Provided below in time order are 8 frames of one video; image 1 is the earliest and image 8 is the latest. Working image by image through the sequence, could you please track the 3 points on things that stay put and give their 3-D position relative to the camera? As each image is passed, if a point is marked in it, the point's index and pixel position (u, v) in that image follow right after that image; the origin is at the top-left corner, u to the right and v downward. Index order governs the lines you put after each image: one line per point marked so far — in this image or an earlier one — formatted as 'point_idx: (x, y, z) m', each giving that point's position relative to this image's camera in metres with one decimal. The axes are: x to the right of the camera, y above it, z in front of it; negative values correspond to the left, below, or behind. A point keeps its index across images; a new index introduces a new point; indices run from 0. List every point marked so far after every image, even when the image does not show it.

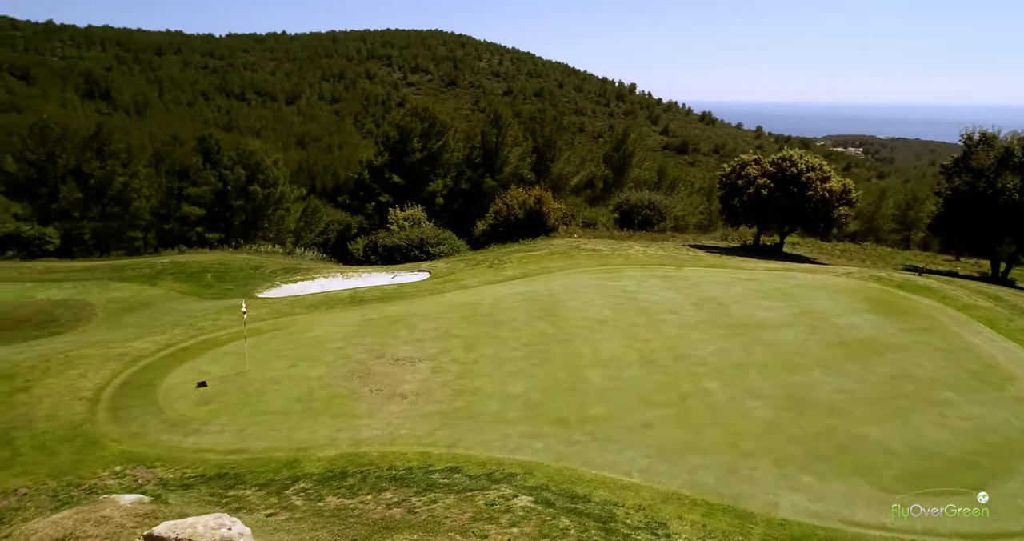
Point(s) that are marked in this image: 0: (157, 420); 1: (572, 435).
0: (-6.9, -2.8, +13.7) m
1: (+1.0, -2.8, +12.3) m
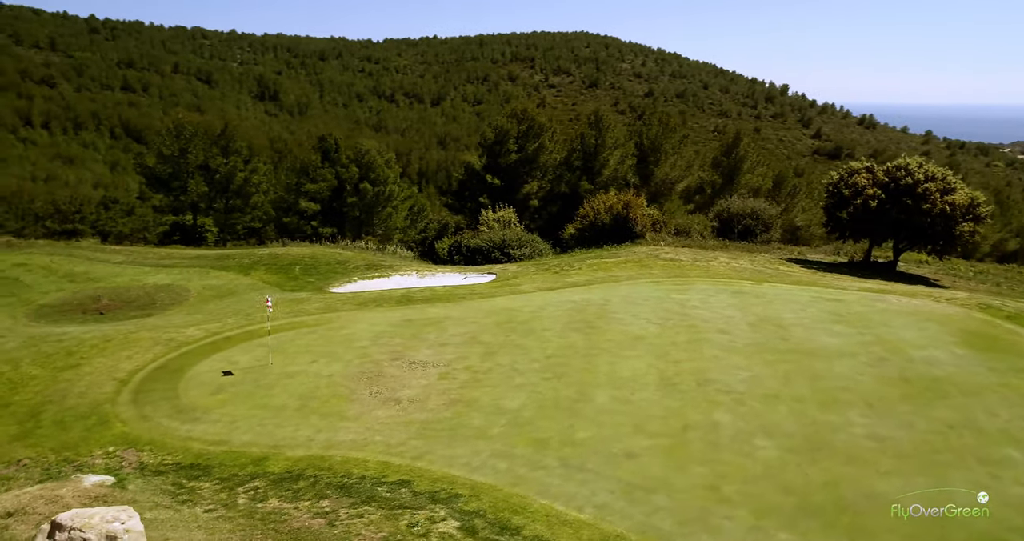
0: (-7.0, -2.6, +14.4) m
1: (+0.5, -3.0, +11.5) m
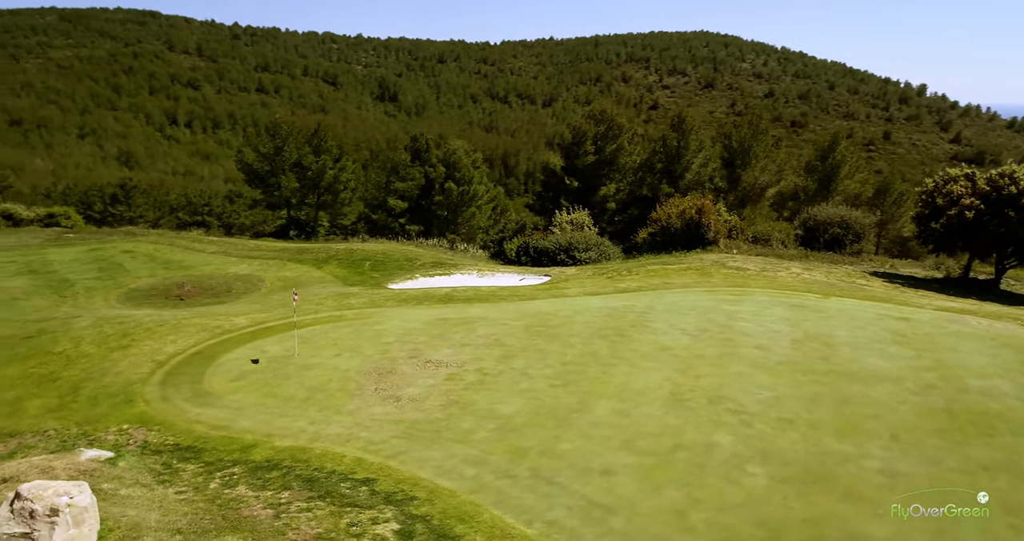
0: (-6.9, -2.4, +15.2) m
1: (0.0, -3.1, +11.2) m
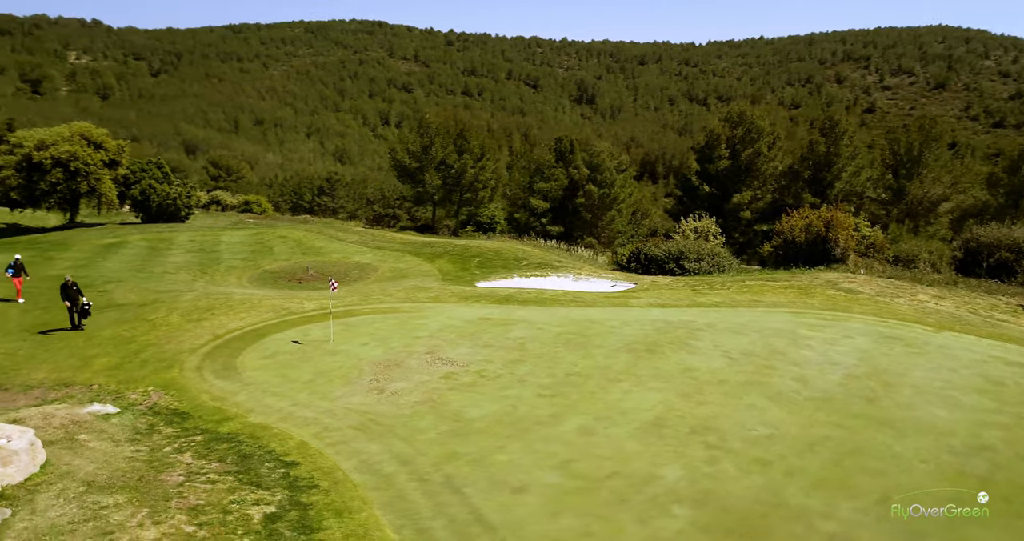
0: (-6.7, -2.1, +16.7) m
1: (-1.2, -3.1, +11.1) m
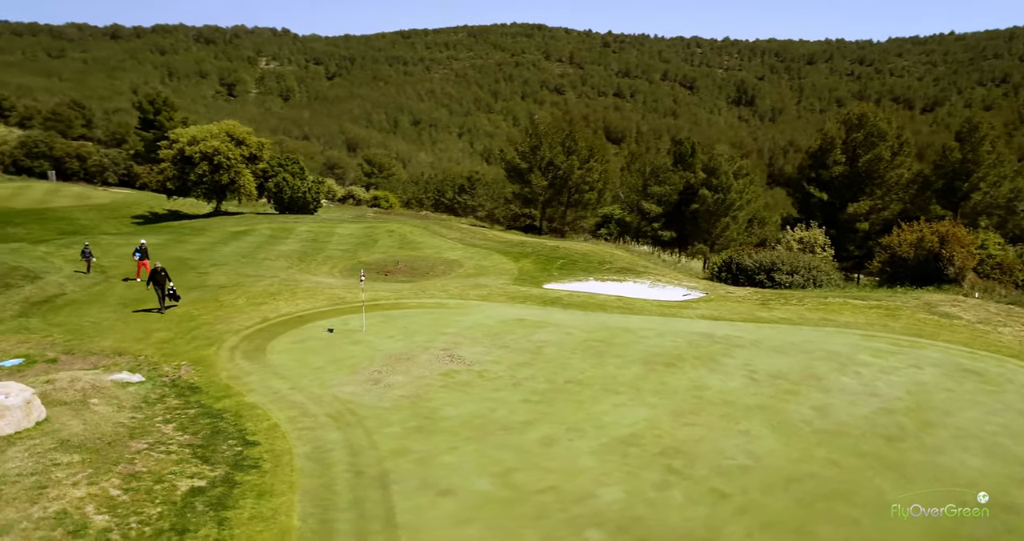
0: (-6.3, -1.8, +17.8) m
1: (-2.2, -3.0, +11.1) m
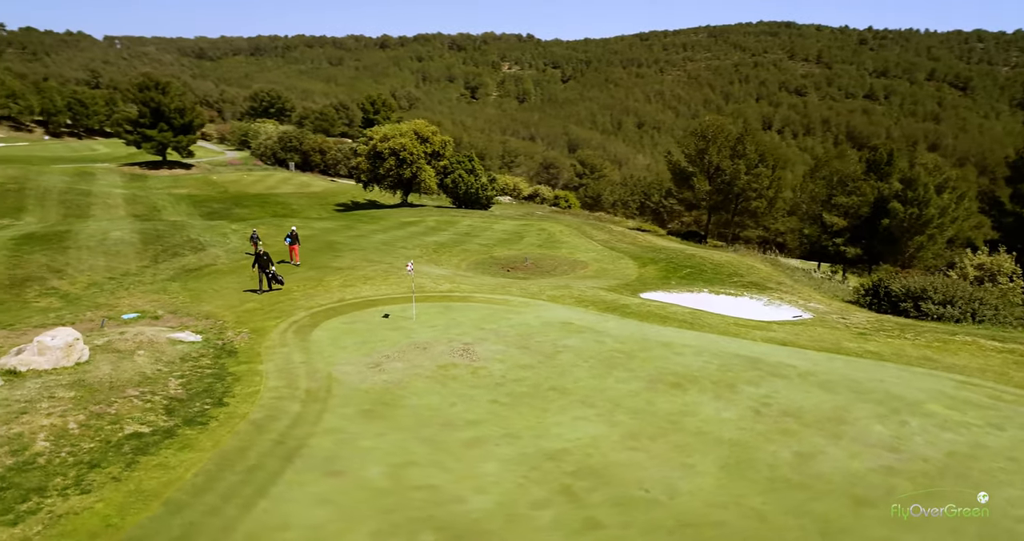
0: (-5.2, -1.3, +19.5) m
1: (-3.5, -2.8, +11.8) m
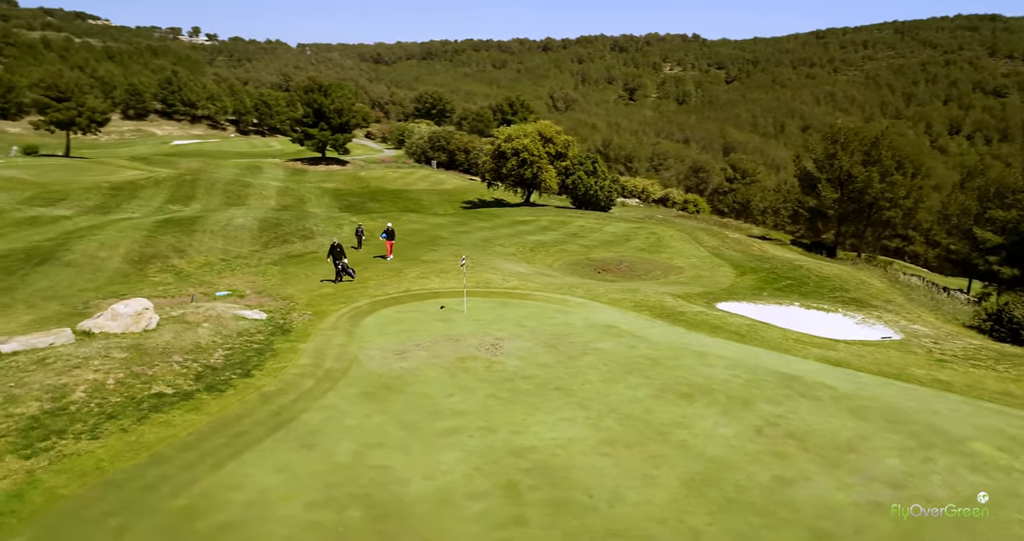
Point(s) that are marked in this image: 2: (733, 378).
0: (-3.8, -1.0, +20.6) m
1: (-3.9, -2.5, +12.8) m
2: (+4.8, -2.2, +15.0) m
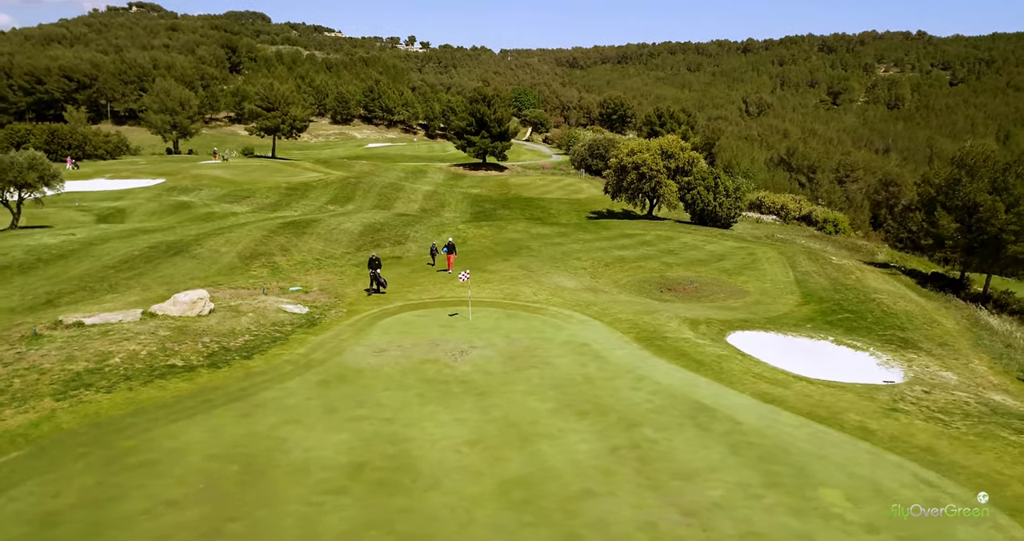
0: (-3.5, -1.3, +23.7) m
1: (-5.7, -2.7, +16.2) m
2: (+3.2, -3.0, +16.1) m
